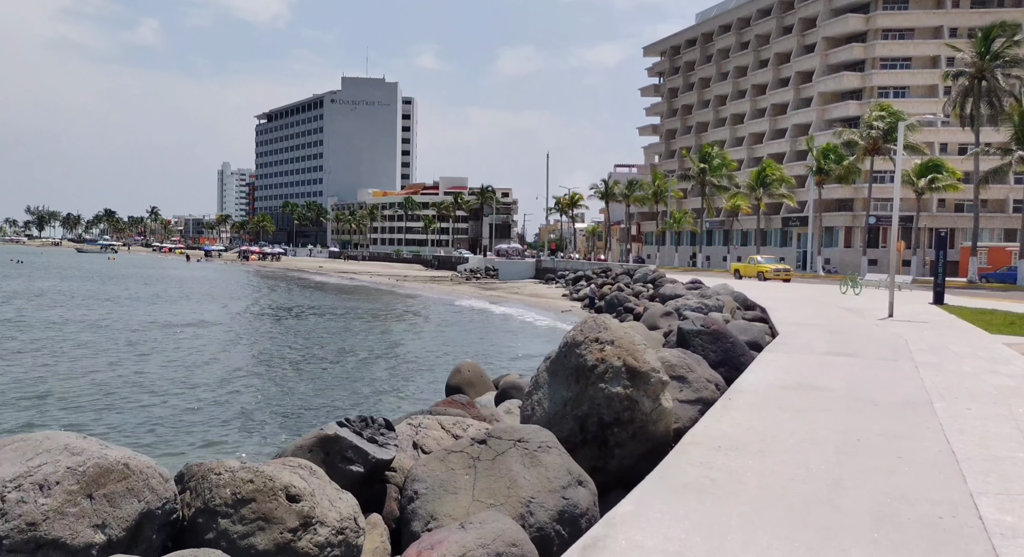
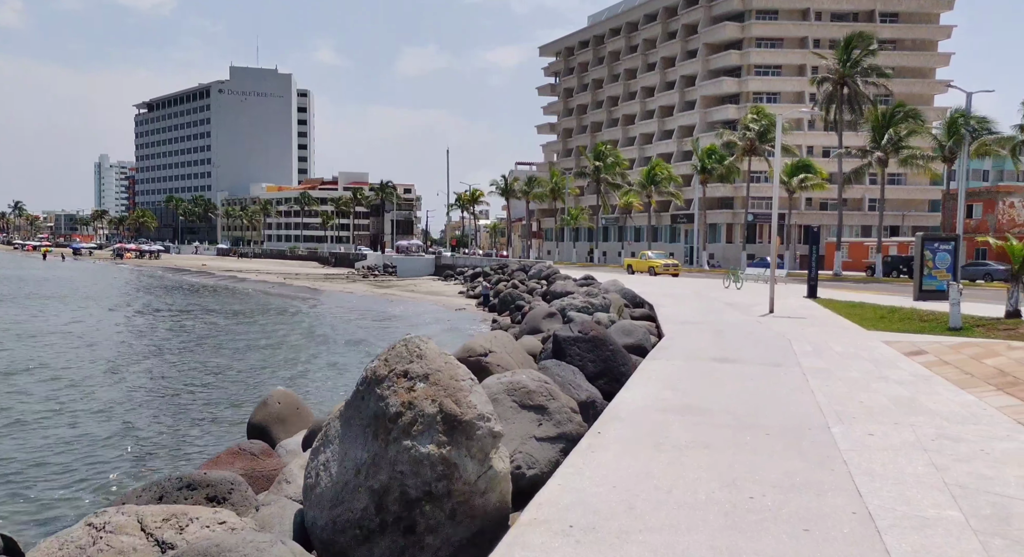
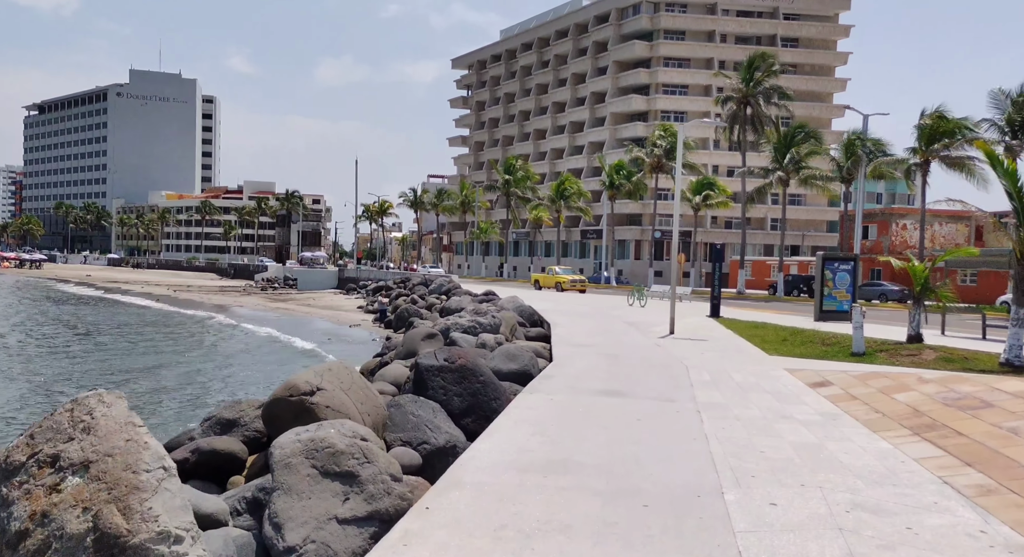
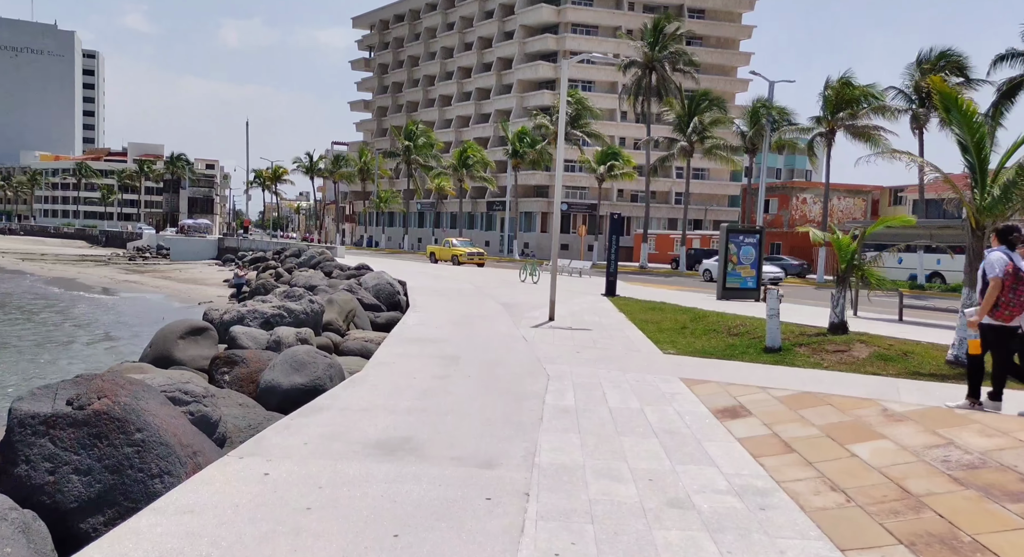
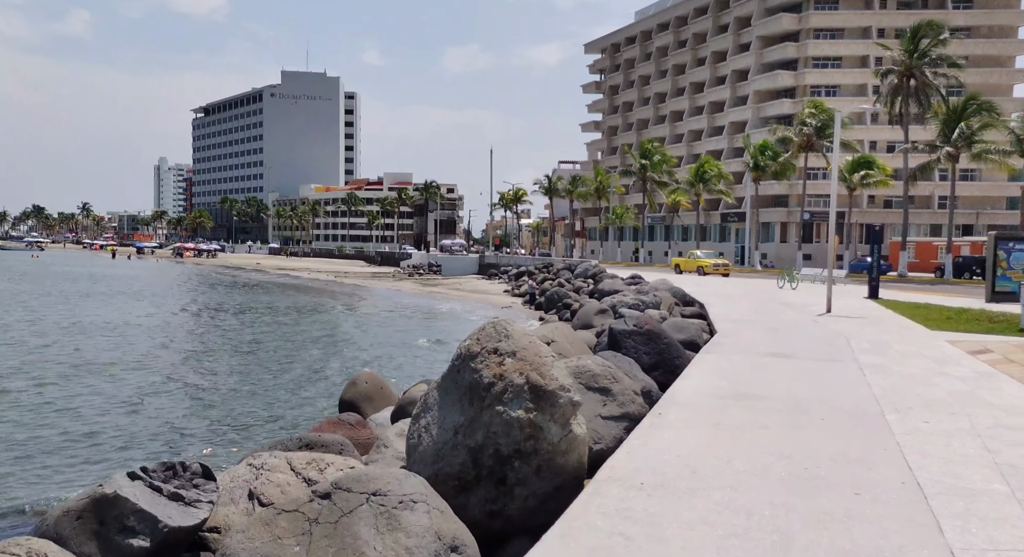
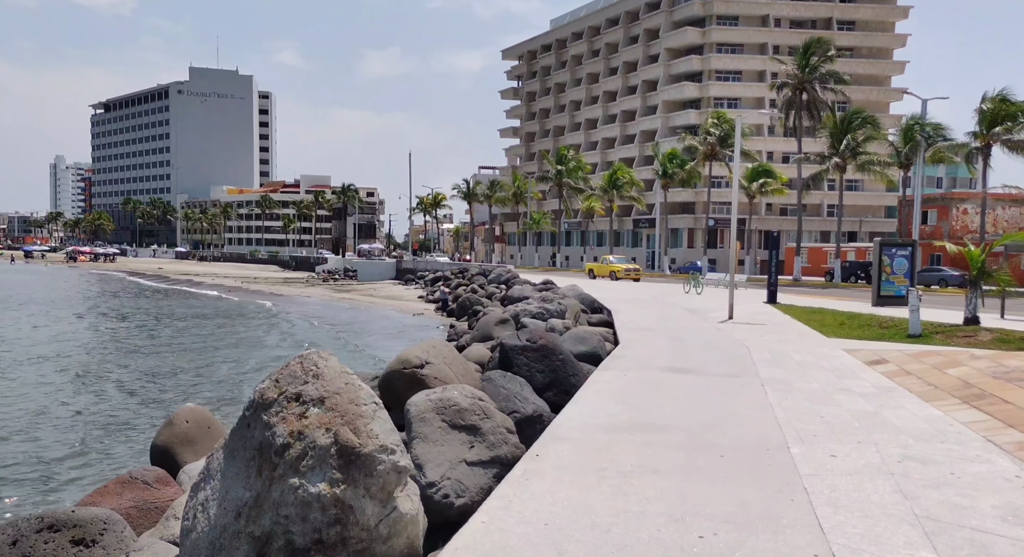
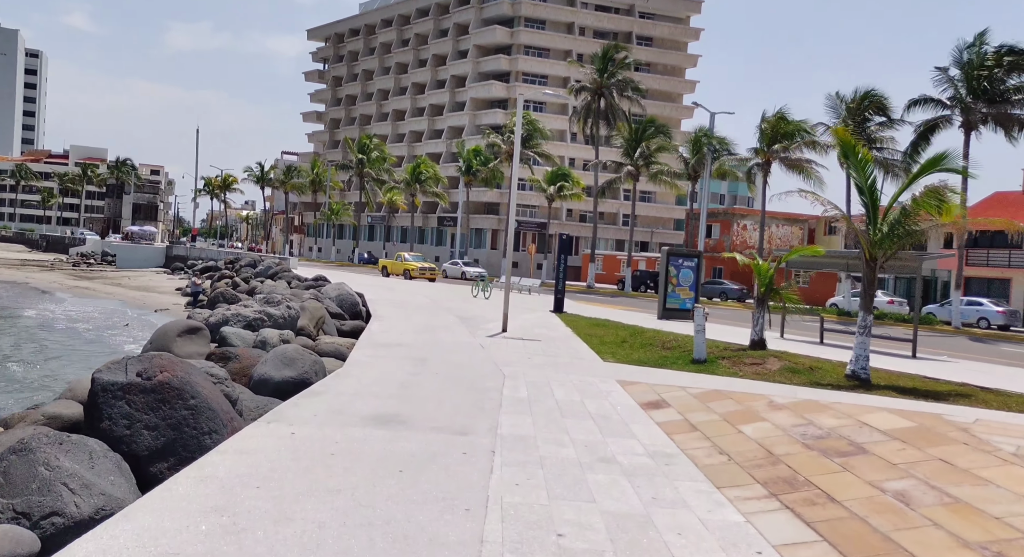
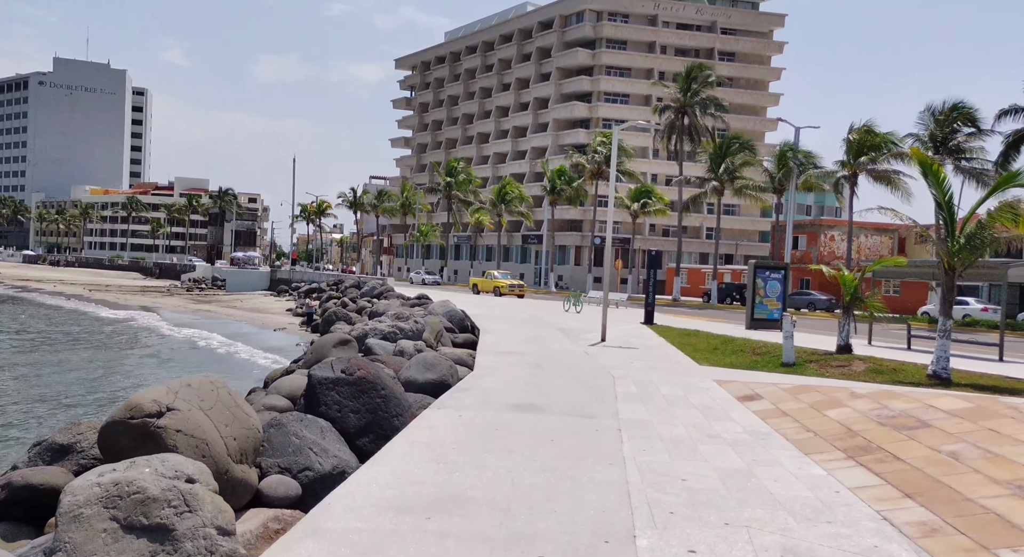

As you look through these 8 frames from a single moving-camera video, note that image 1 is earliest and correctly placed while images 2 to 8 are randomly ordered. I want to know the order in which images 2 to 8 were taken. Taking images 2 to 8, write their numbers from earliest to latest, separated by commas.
5, 2, 6, 3, 8, 7, 4
